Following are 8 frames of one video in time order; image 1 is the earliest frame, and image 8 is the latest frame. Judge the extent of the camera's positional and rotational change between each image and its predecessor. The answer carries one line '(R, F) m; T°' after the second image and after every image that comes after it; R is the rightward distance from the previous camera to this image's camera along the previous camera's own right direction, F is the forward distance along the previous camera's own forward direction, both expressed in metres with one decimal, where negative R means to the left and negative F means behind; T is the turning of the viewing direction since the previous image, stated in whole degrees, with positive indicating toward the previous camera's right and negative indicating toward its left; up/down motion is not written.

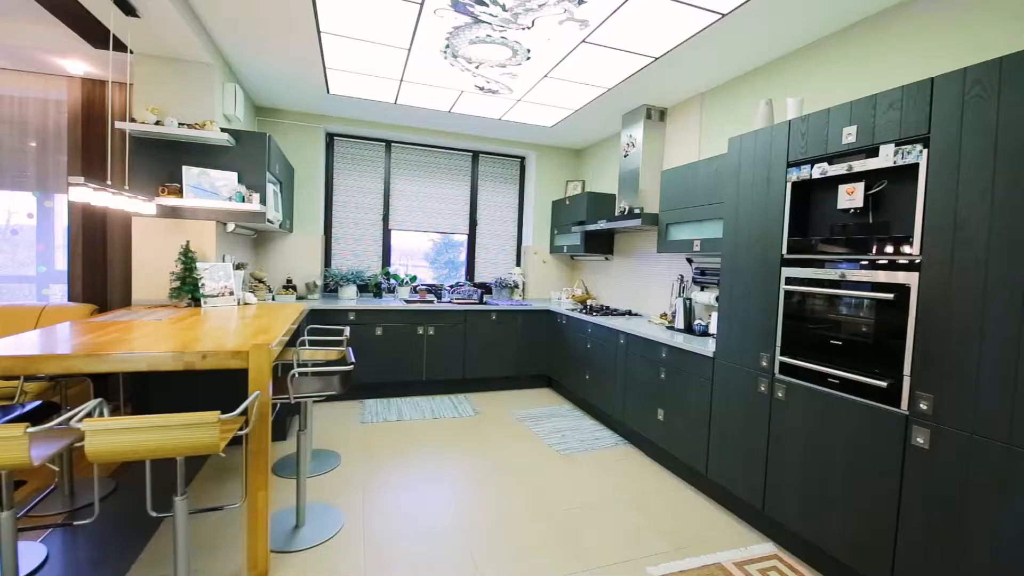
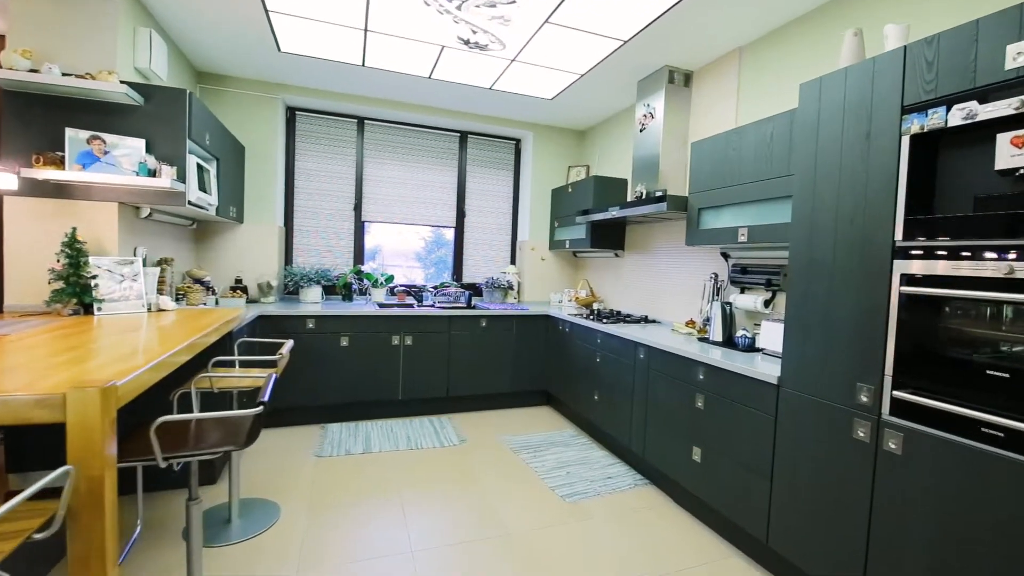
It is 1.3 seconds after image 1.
(0.0, +0.7) m; 0°
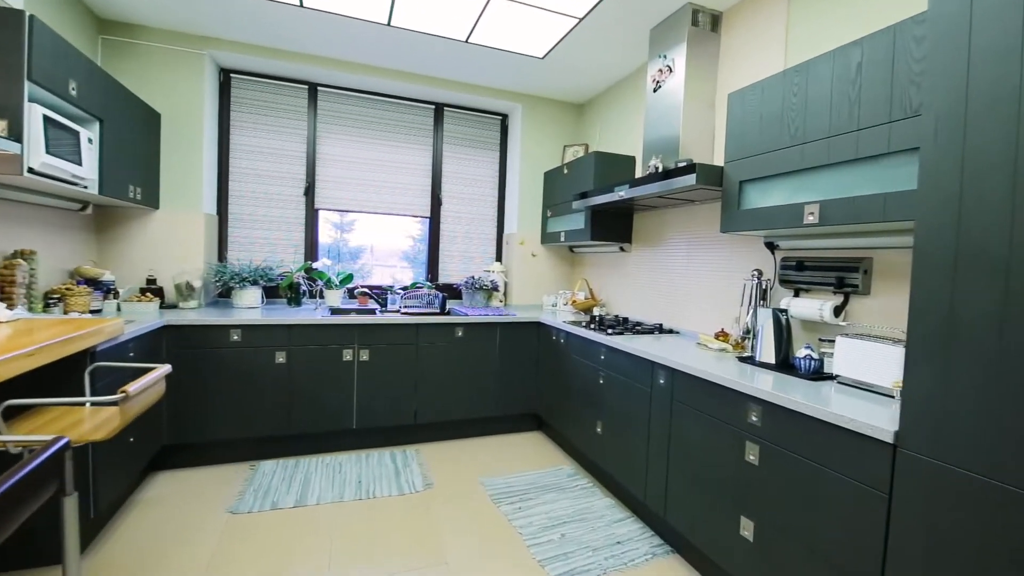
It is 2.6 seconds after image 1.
(+0.1, +0.7) m; 0°
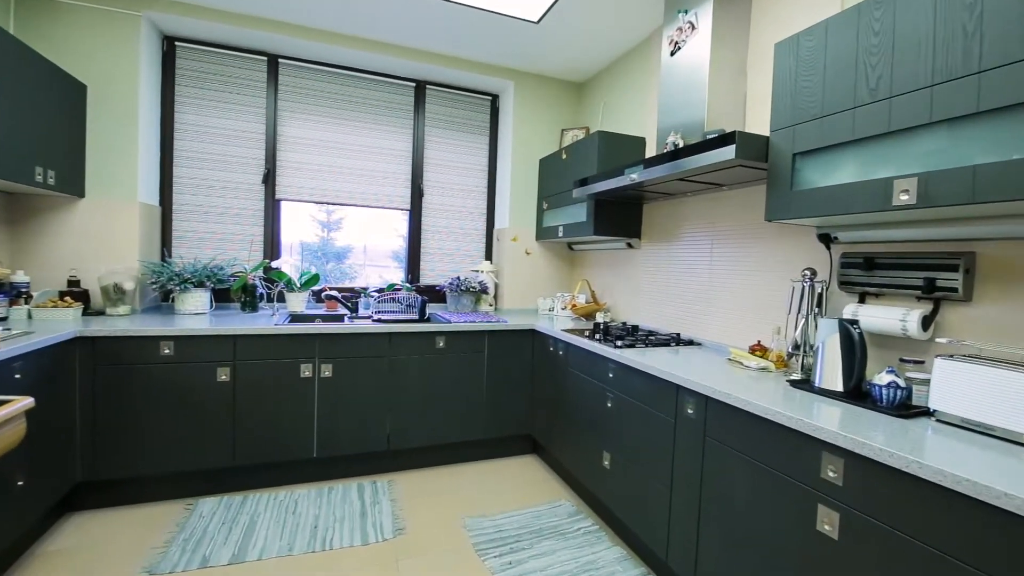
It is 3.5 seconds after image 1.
(0.0, +0.4) m; +1°
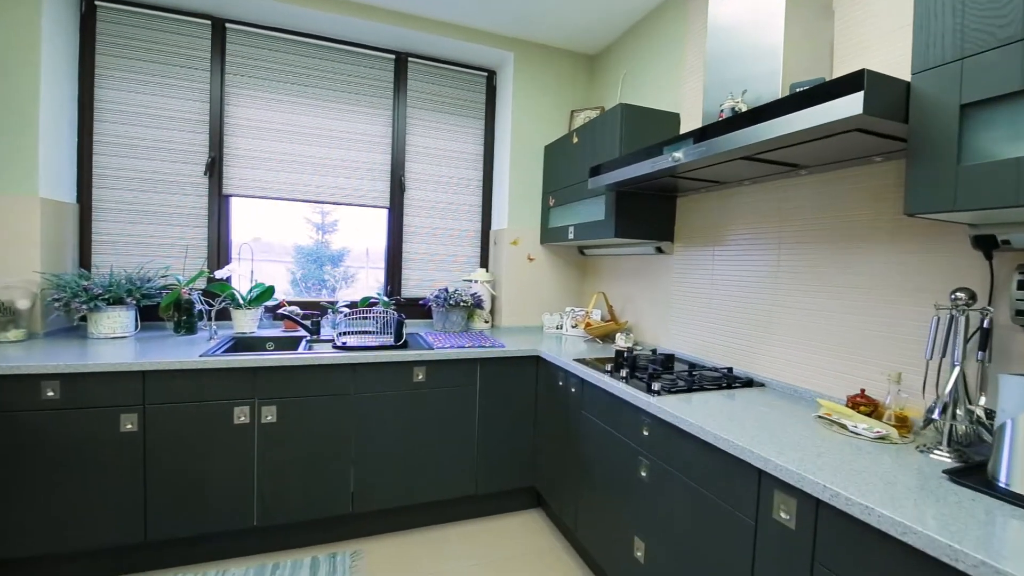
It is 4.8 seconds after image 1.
(0.0, +0.6) m; -1°
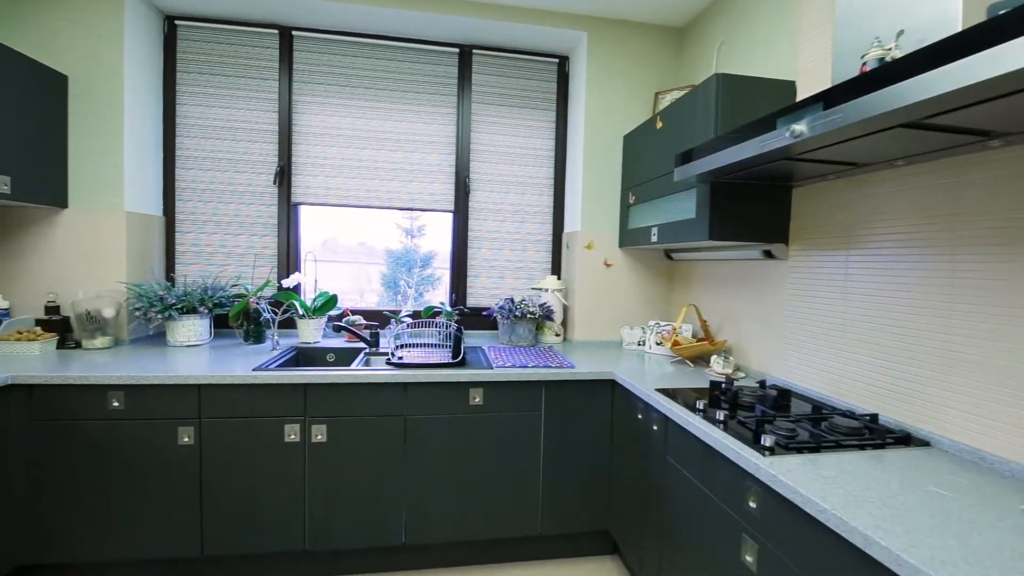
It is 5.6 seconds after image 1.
(+0.1, +0.3) m; -11°
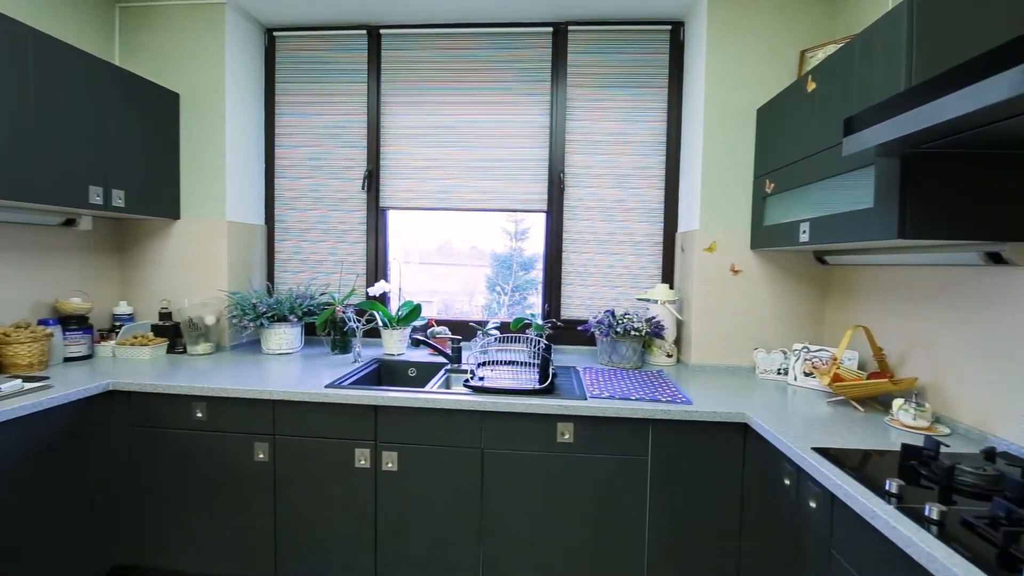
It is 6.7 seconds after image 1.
(0.0, +0.3) m; -13°
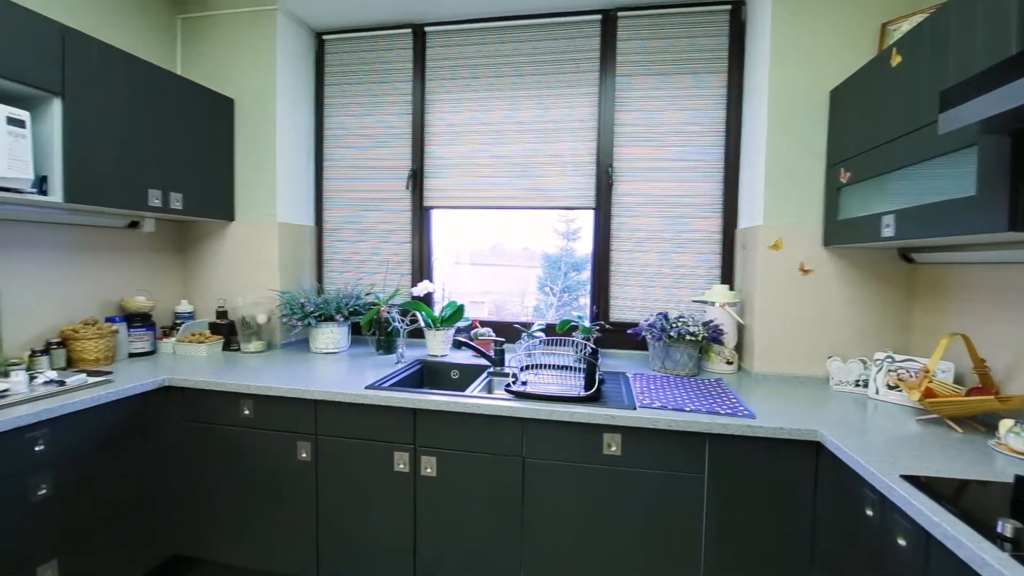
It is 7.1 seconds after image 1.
(0.0, +0.1) m; -6°
